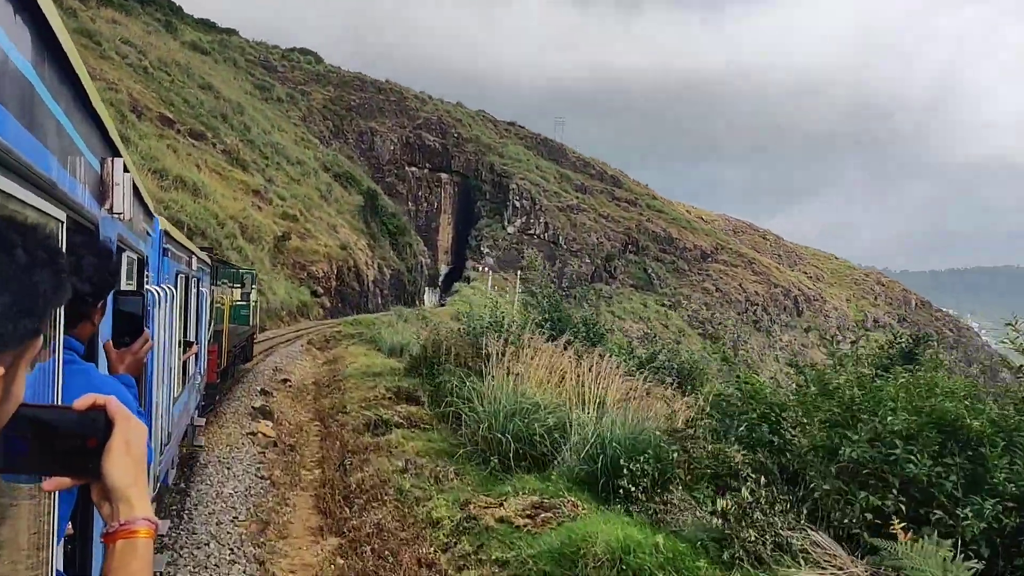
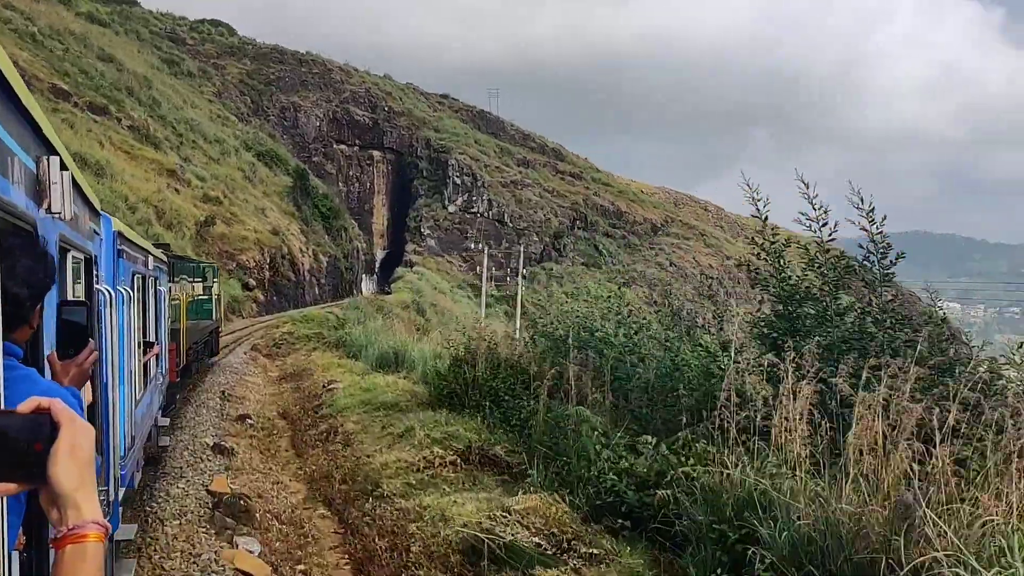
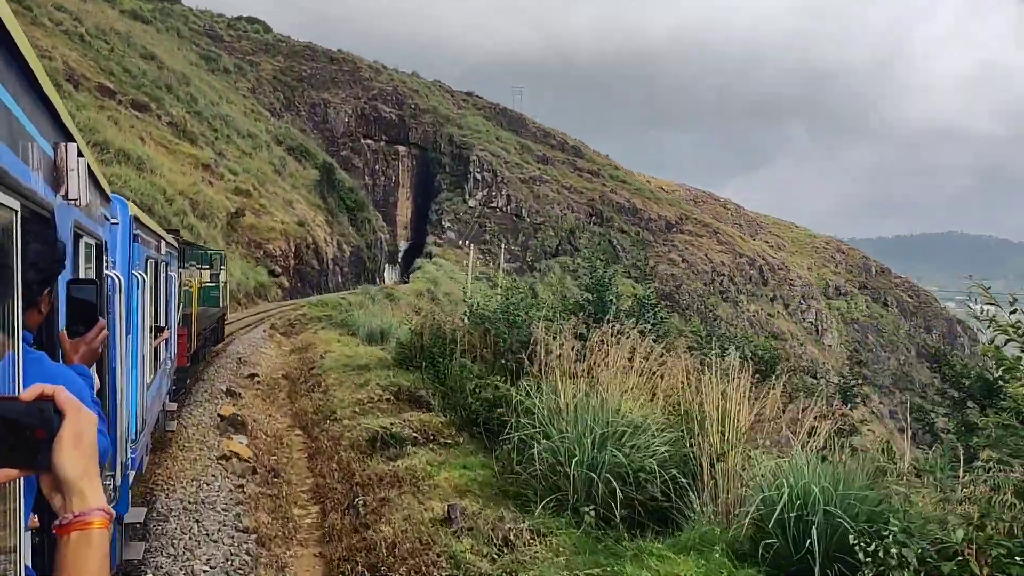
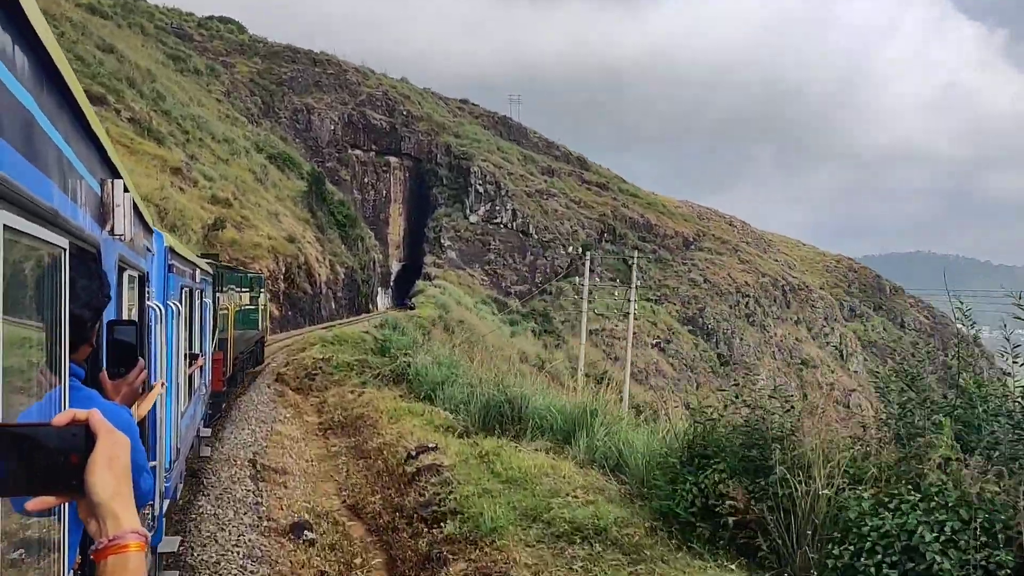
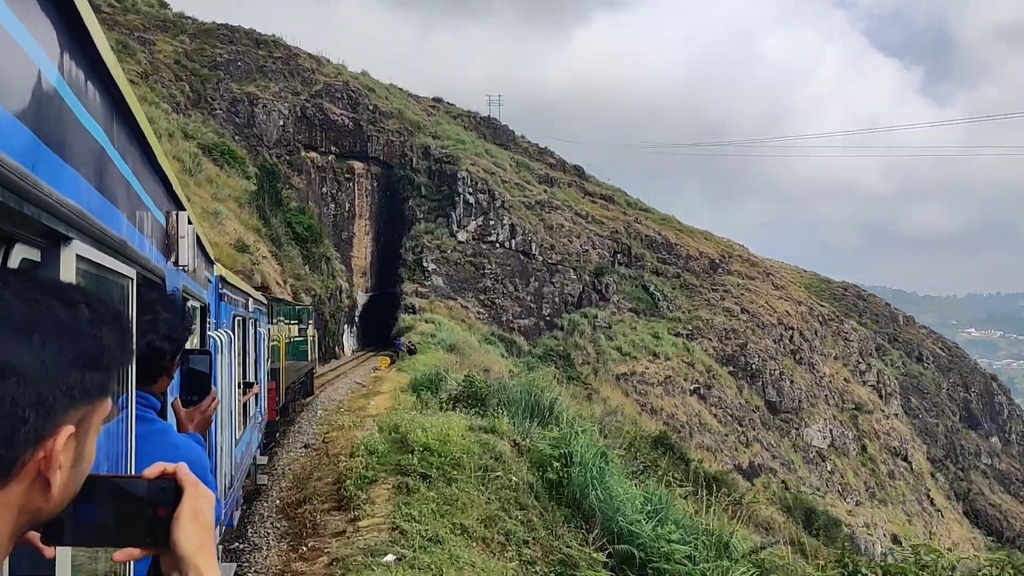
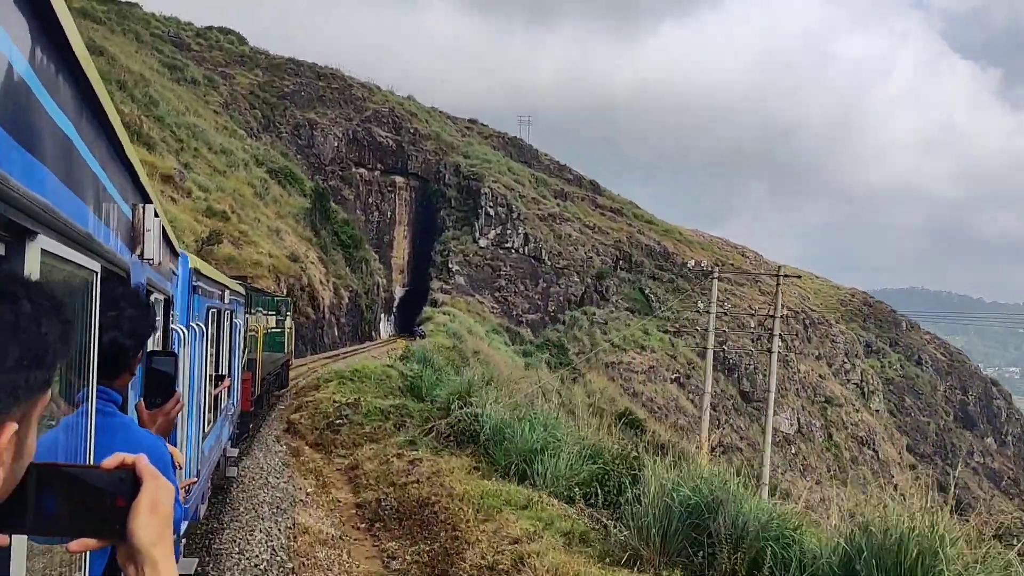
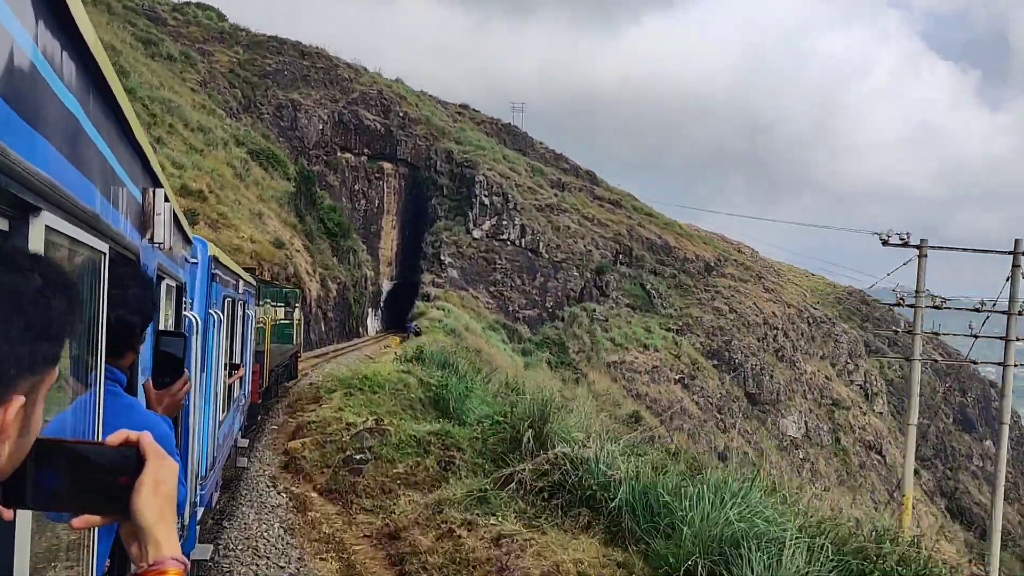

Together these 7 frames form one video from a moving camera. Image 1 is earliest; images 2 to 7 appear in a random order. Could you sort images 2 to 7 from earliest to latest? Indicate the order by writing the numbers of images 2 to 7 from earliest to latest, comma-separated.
3, 2, 4, 6, 7, 5
